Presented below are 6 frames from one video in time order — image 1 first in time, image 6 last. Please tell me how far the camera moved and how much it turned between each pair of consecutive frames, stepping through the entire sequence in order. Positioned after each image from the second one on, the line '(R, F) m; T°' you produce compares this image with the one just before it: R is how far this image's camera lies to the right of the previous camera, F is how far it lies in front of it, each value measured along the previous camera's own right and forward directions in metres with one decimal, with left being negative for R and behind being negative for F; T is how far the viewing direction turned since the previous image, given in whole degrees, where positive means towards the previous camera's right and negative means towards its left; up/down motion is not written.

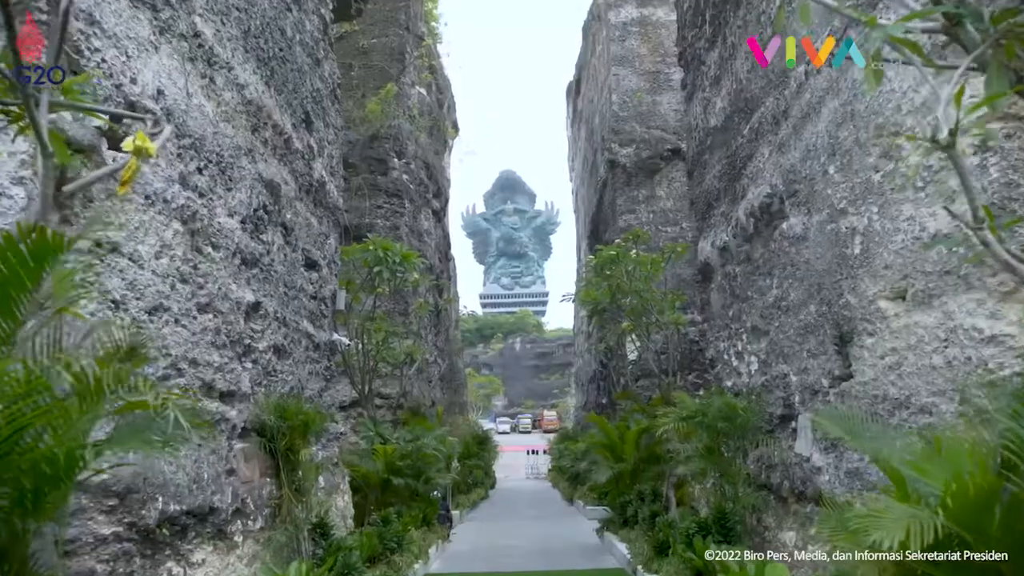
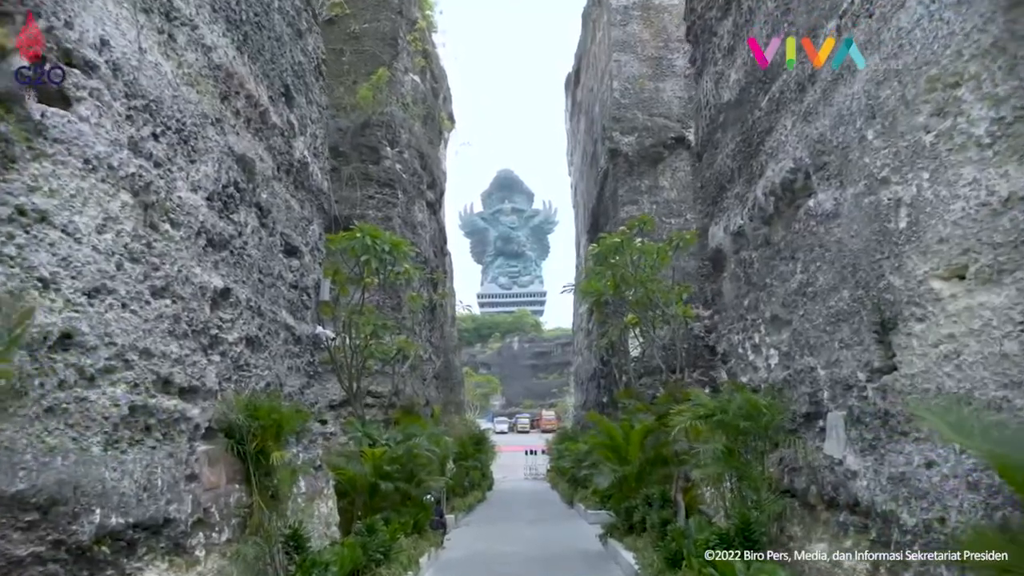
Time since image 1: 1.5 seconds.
(0.0, +0.6) m; 0°
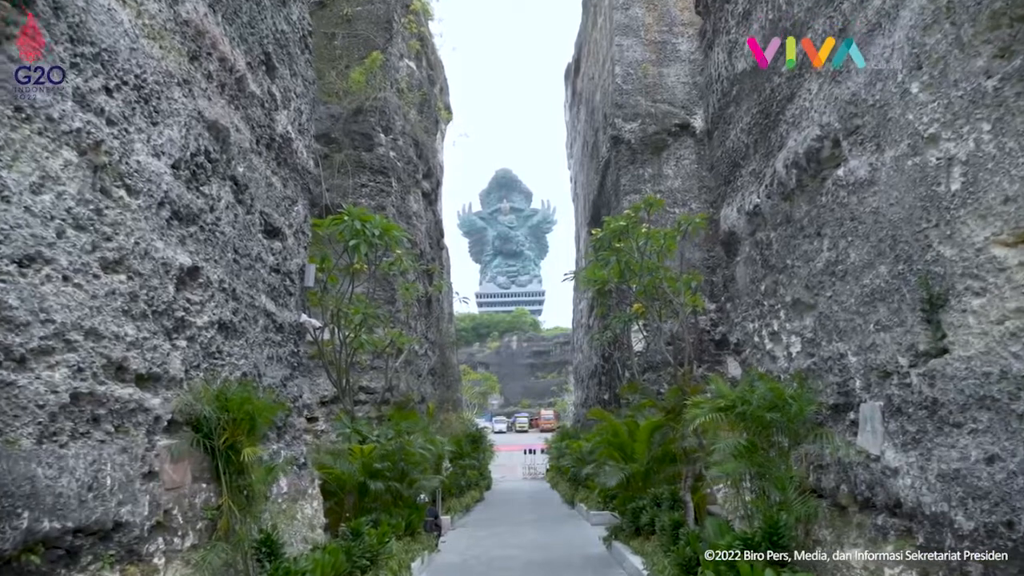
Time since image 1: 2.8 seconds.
(0.0, +0.5) m; 0°
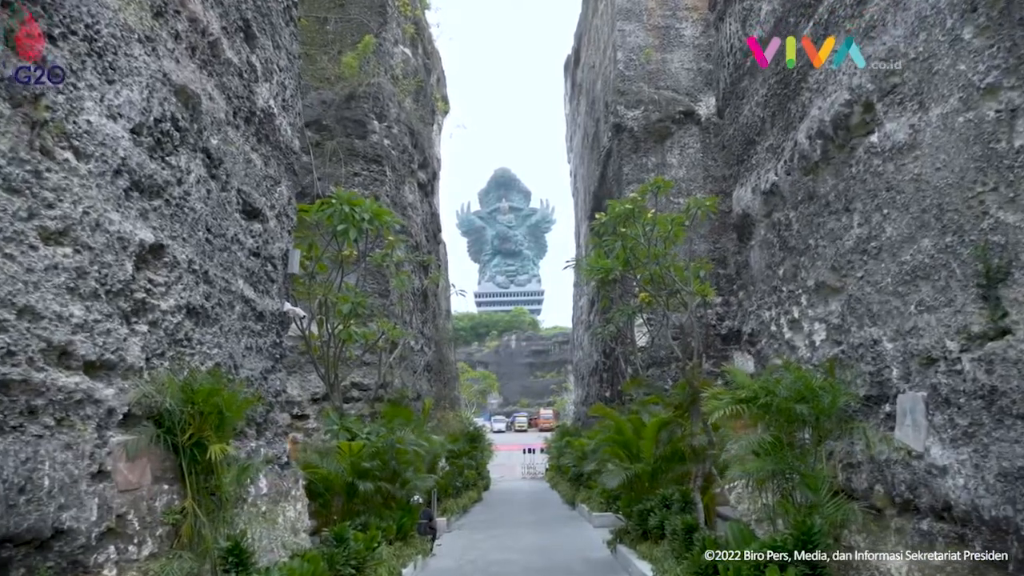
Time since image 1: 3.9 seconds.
(0.0, +0.5) m; 0°
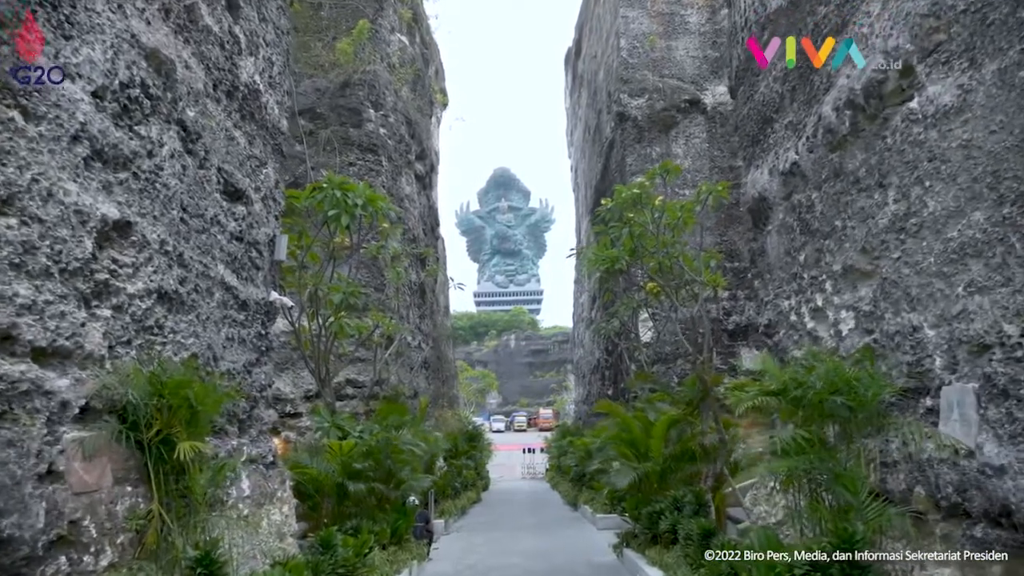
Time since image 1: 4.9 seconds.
(0.0, +0.4) m; 0°
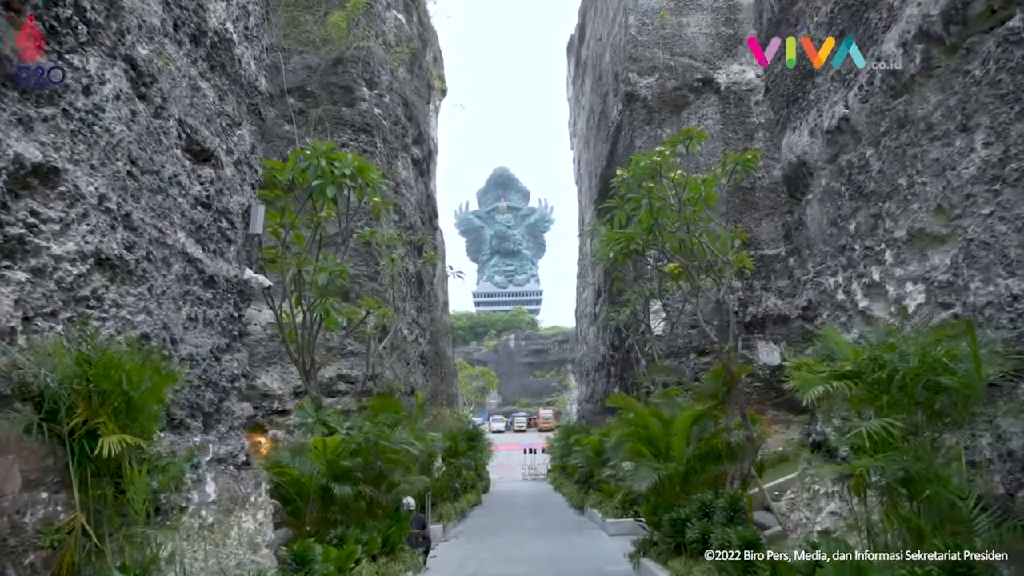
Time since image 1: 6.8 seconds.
(-0.1, +0.7) m; 0°
